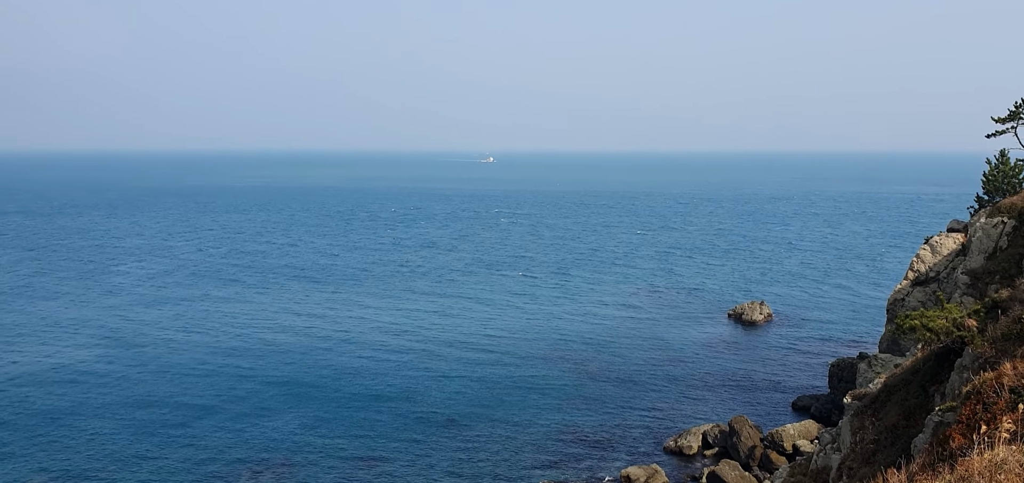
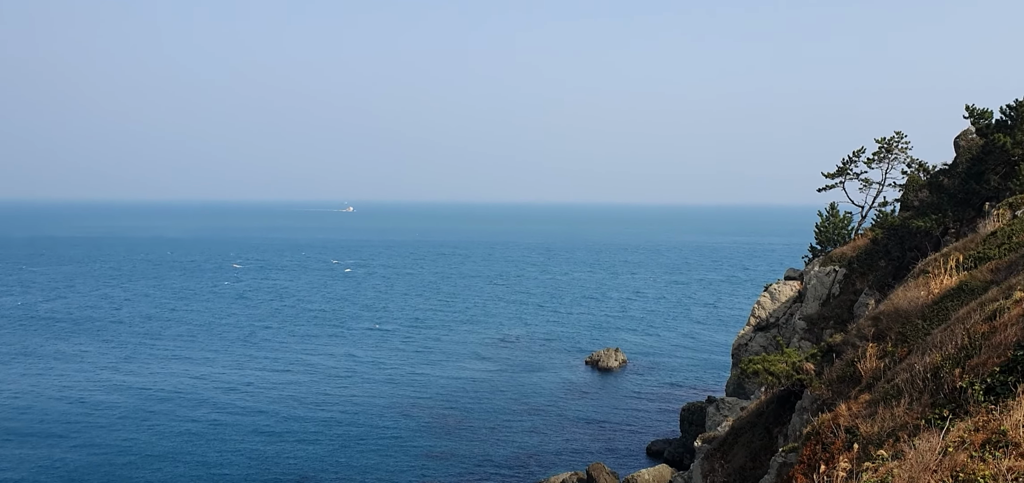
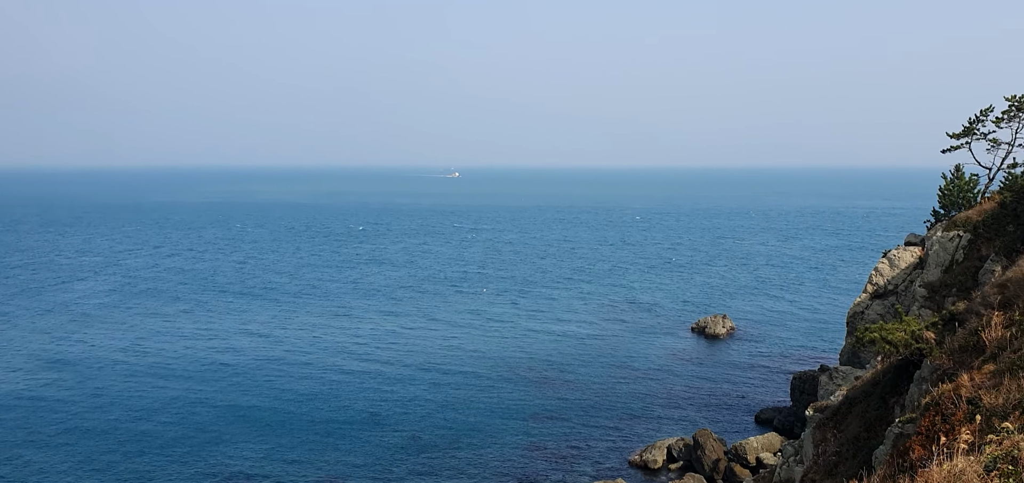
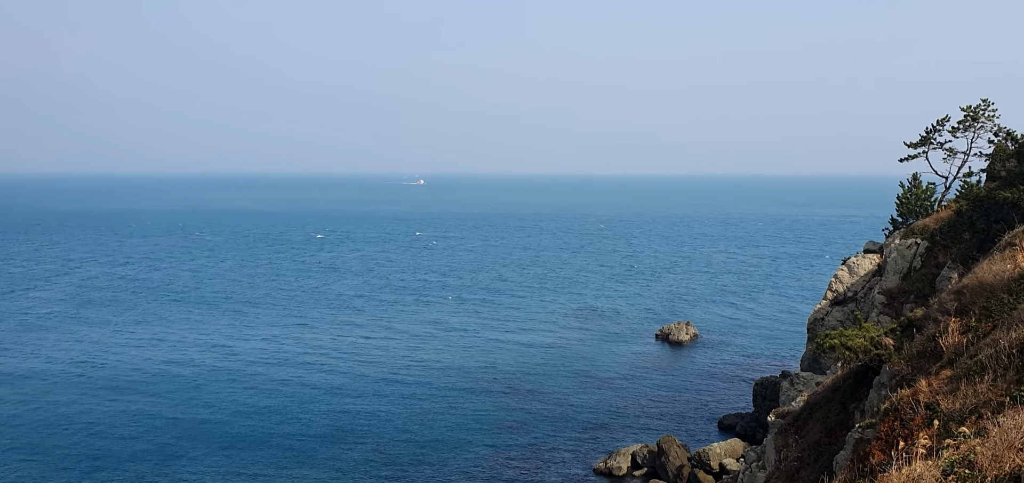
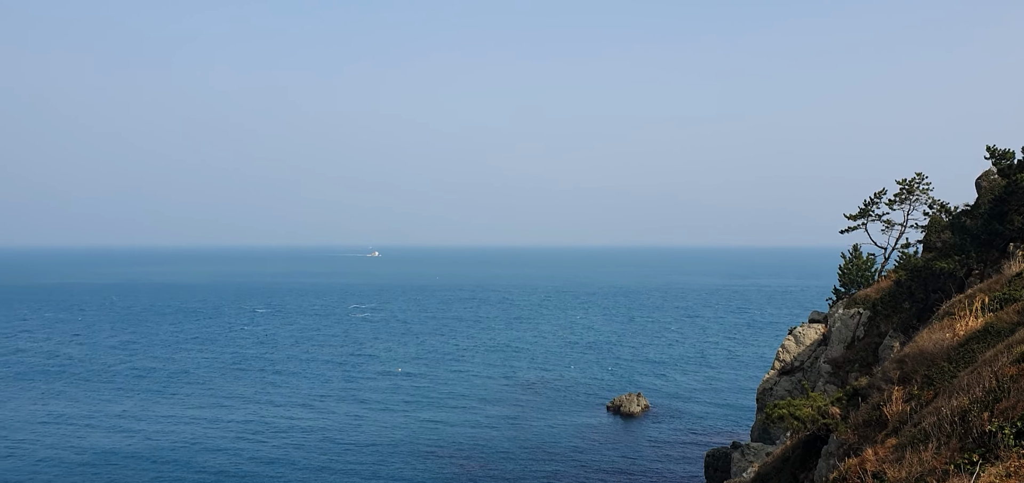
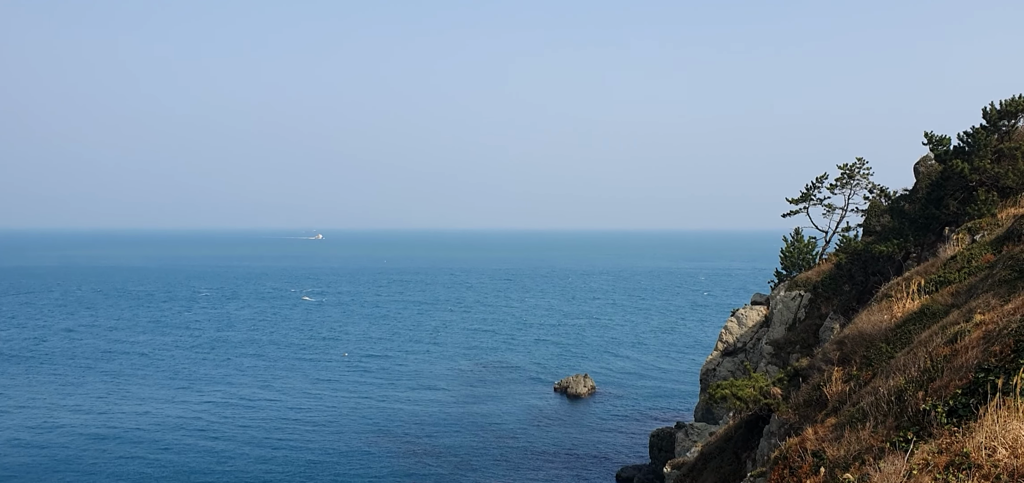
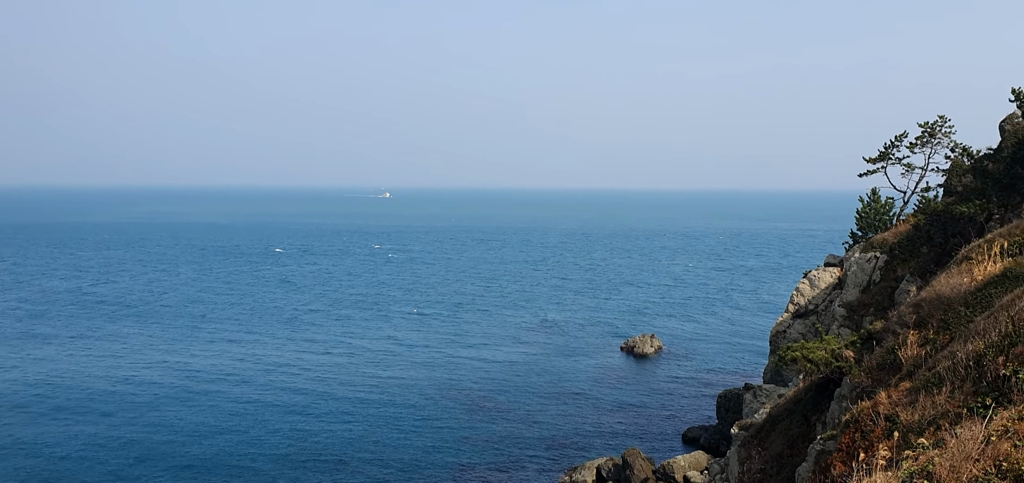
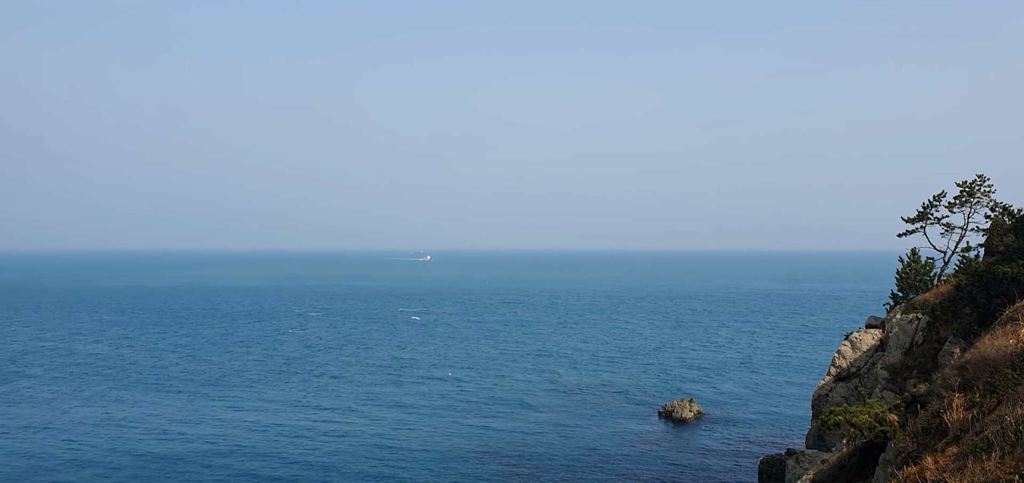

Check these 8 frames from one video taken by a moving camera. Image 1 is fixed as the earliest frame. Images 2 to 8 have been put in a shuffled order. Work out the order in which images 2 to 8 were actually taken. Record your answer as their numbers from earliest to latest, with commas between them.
3, 4, 7, 2, 6, 5, 8
